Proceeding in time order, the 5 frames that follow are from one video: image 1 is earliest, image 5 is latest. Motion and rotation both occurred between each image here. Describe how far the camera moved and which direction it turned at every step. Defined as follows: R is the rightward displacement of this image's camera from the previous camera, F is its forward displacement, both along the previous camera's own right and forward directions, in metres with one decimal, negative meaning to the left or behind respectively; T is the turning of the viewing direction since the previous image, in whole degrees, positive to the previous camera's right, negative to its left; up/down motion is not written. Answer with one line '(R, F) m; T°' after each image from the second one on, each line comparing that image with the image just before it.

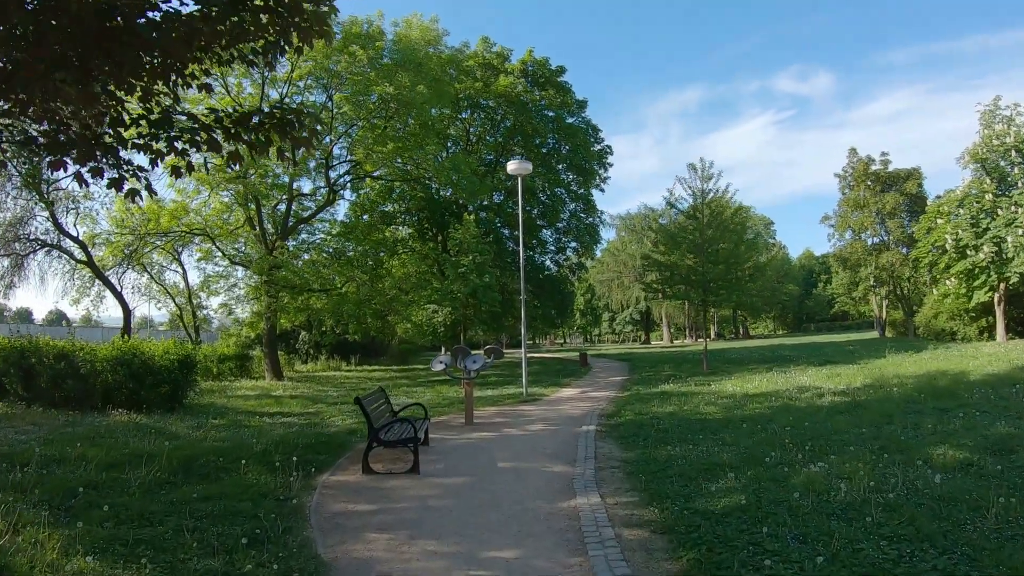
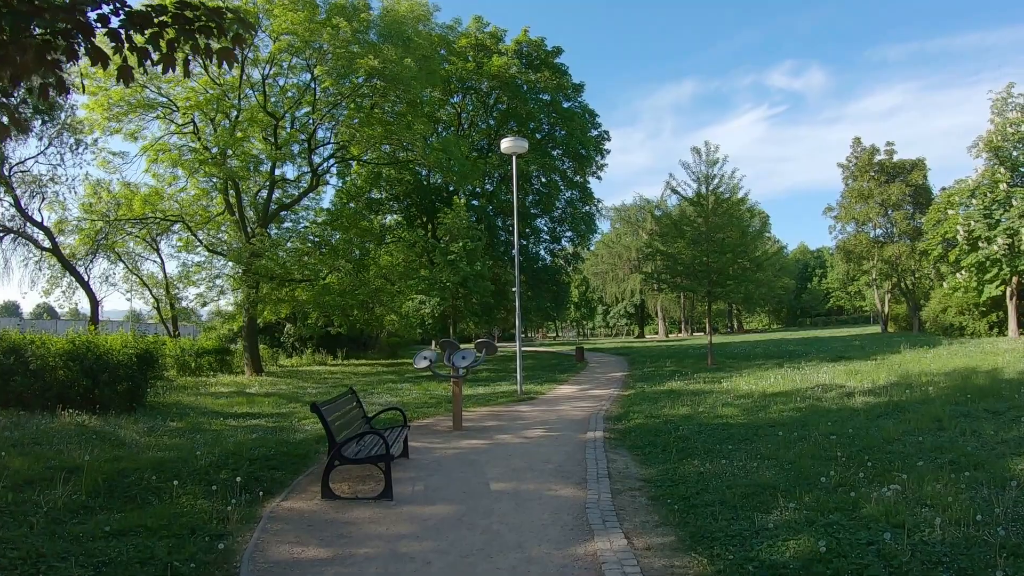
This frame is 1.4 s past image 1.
(0.0, +1.2) m; +1°
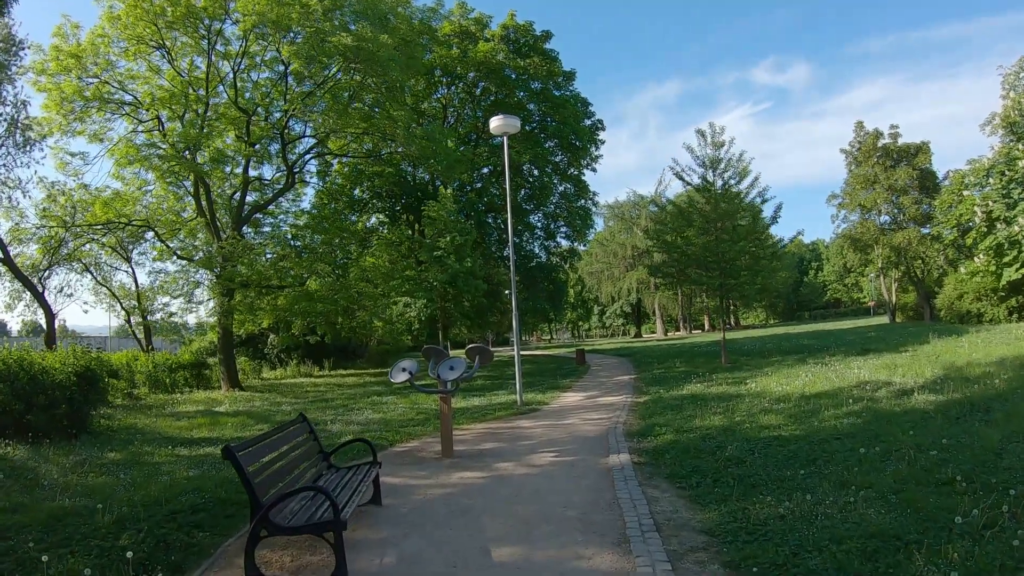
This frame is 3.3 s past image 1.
(-0.1, +1.5) m; +1°
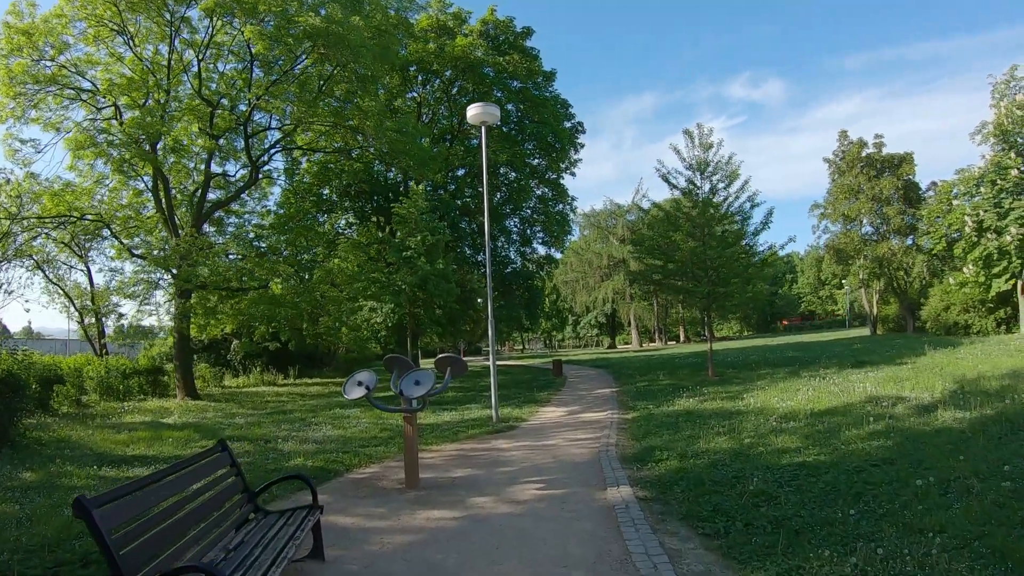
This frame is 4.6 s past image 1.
(-0.1, +1.0) m; +2°
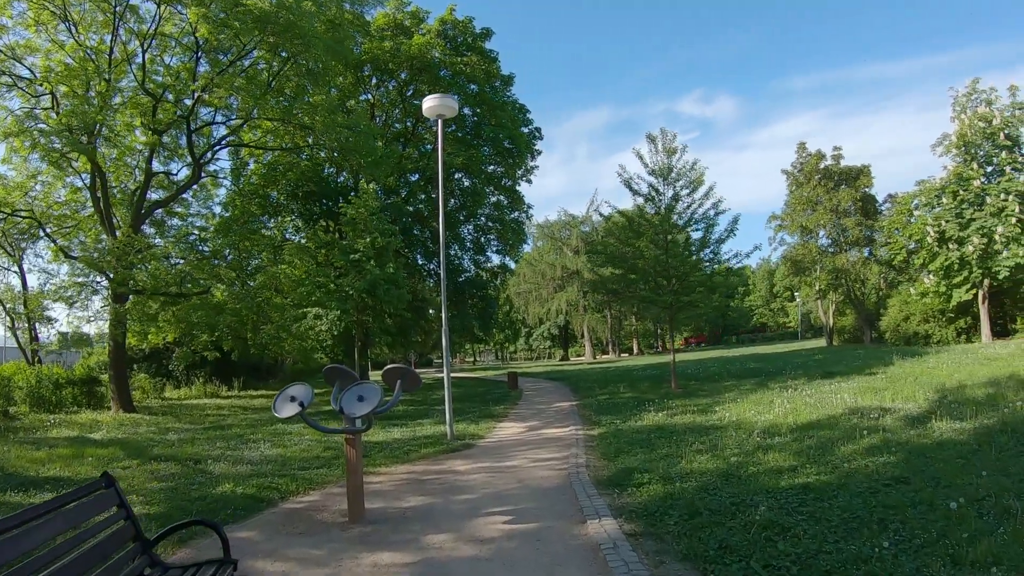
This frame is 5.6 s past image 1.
(-0.1, +0.8) m; +4°
